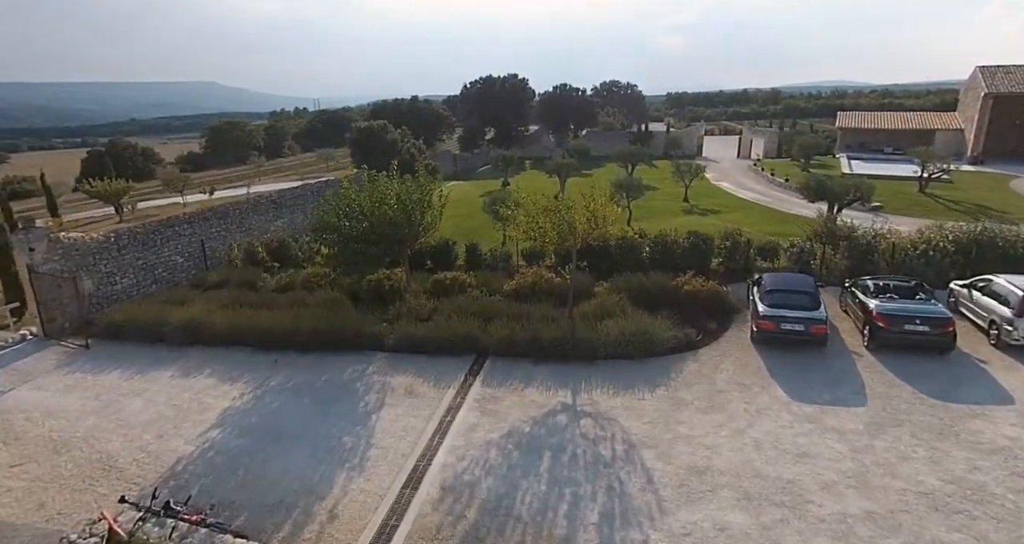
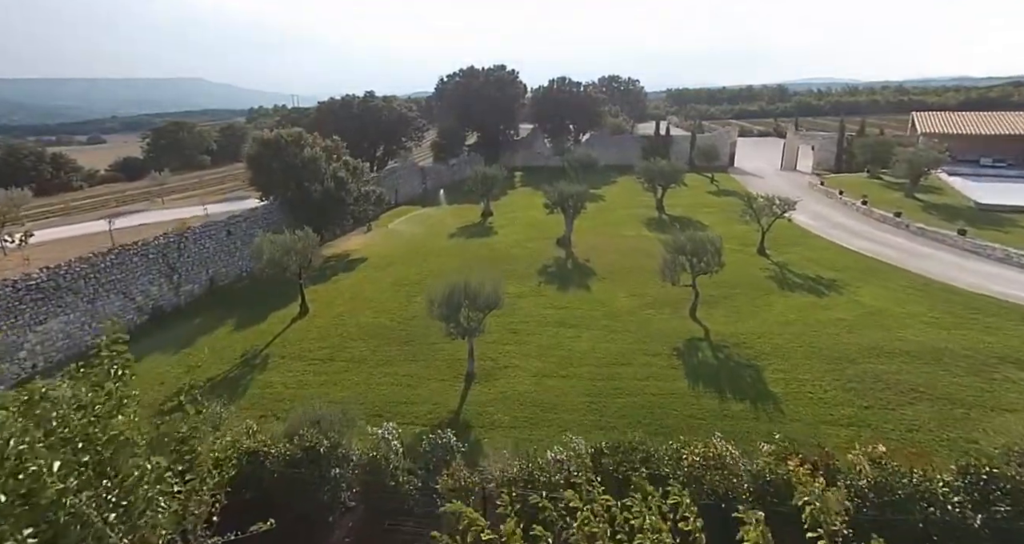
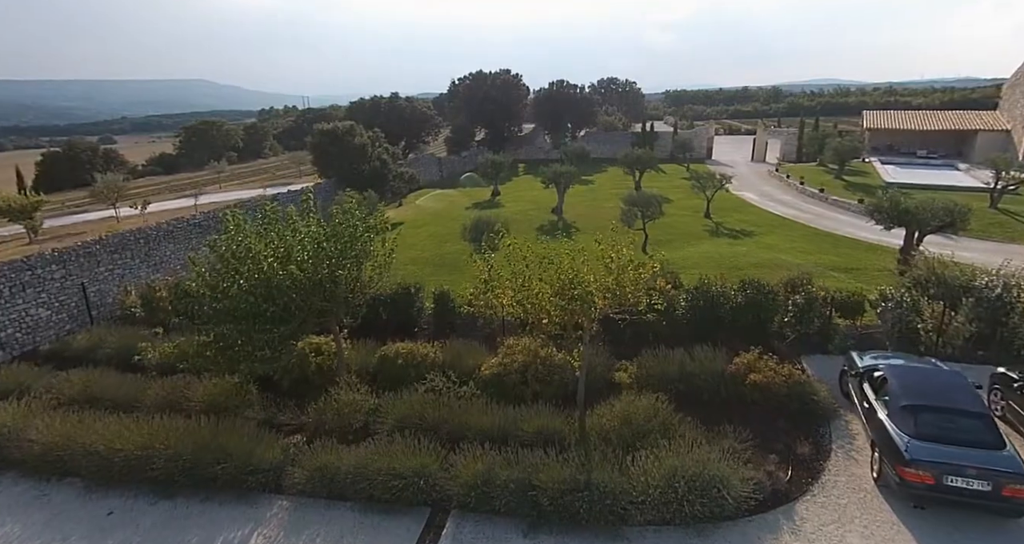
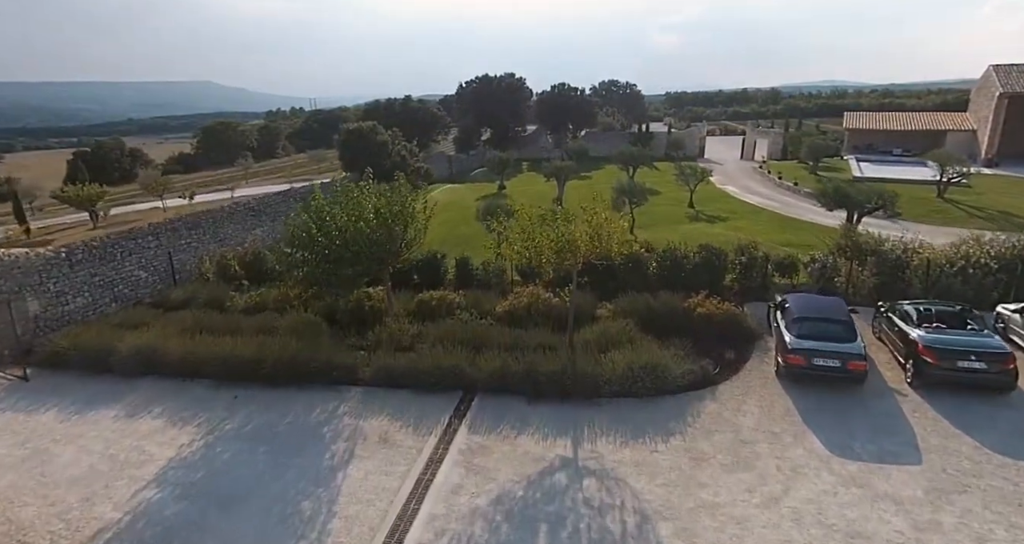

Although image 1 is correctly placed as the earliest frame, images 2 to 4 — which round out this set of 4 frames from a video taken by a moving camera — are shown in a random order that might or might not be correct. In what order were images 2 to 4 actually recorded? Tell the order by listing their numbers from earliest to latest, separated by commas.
4, 3, 2
